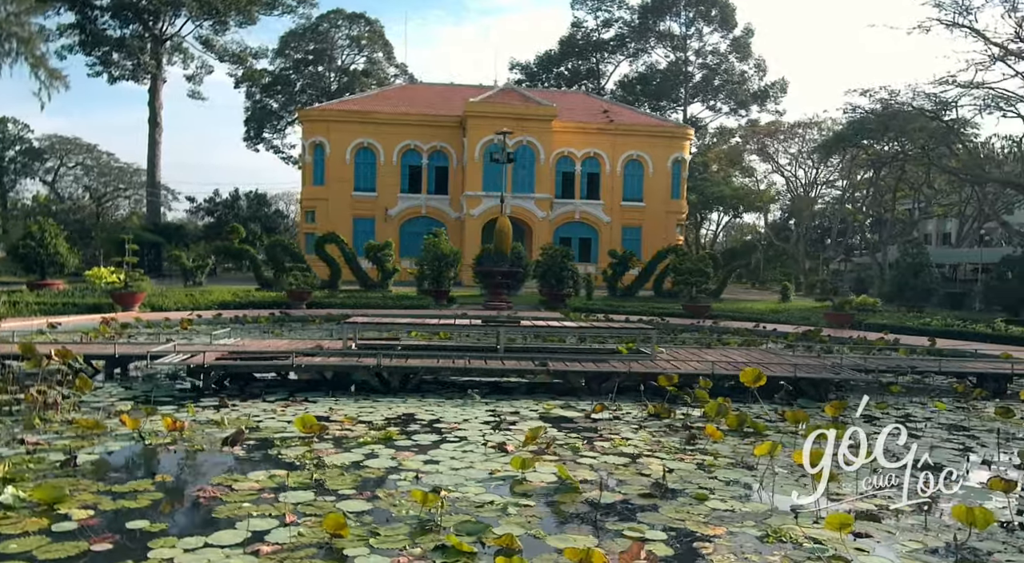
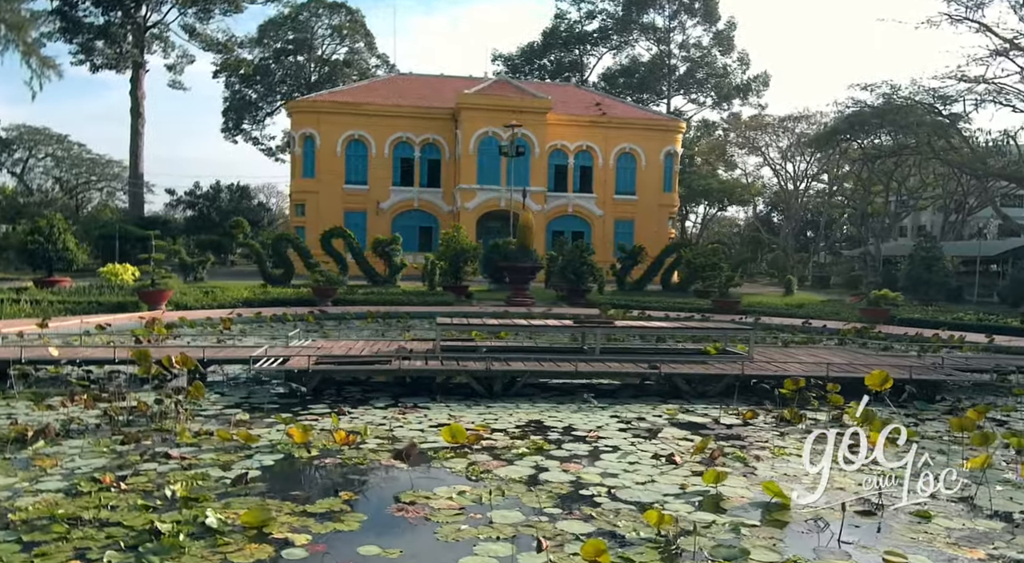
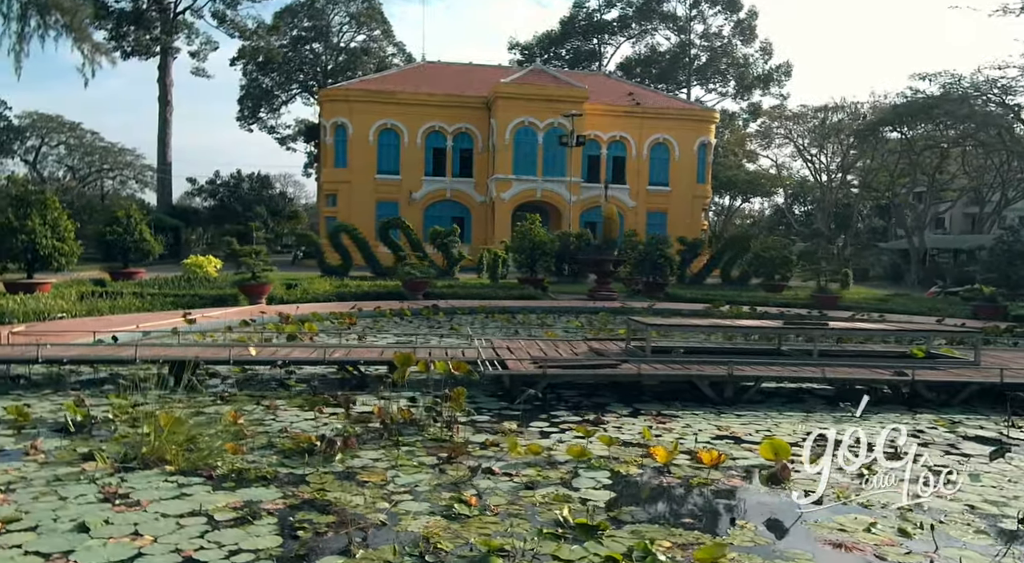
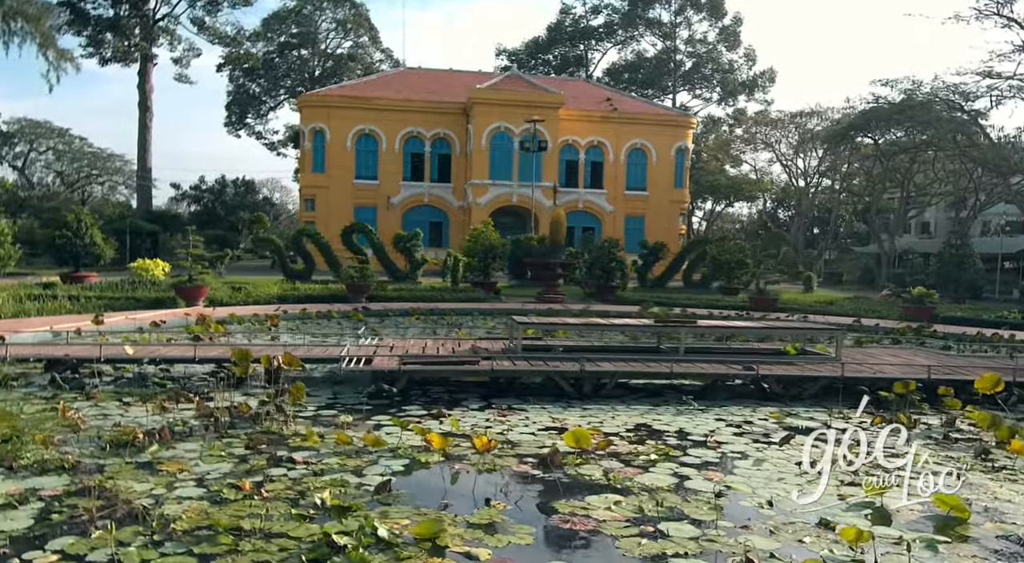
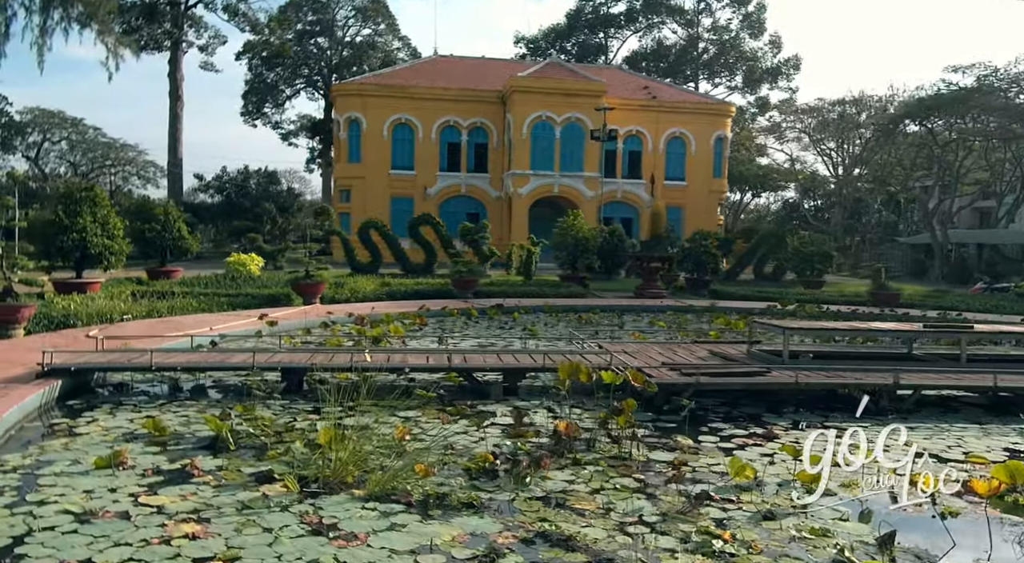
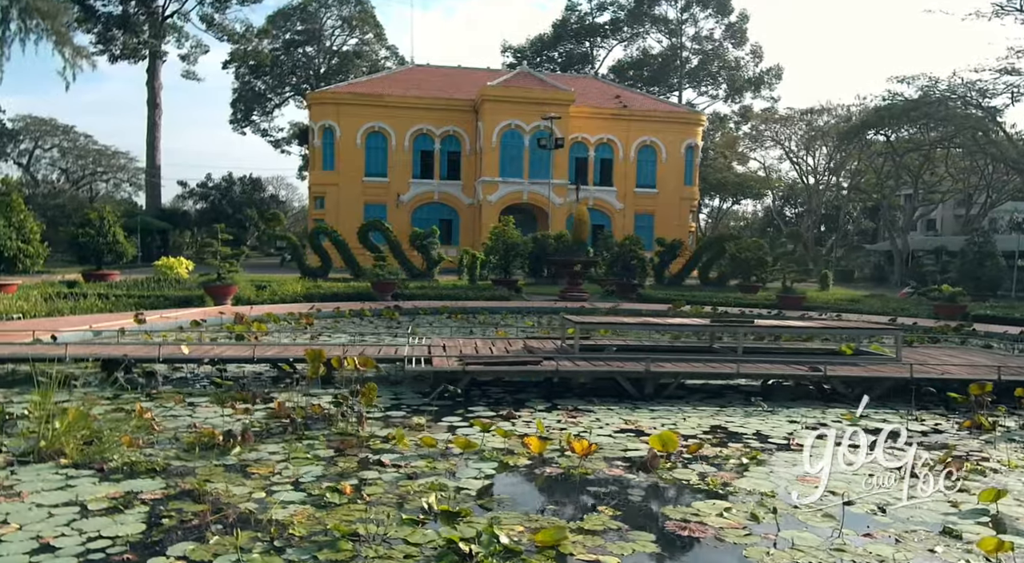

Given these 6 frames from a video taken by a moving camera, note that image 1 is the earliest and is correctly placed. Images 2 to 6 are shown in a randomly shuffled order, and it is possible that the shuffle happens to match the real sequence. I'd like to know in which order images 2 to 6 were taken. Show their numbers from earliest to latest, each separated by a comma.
2, 4, 6, 3, 5
